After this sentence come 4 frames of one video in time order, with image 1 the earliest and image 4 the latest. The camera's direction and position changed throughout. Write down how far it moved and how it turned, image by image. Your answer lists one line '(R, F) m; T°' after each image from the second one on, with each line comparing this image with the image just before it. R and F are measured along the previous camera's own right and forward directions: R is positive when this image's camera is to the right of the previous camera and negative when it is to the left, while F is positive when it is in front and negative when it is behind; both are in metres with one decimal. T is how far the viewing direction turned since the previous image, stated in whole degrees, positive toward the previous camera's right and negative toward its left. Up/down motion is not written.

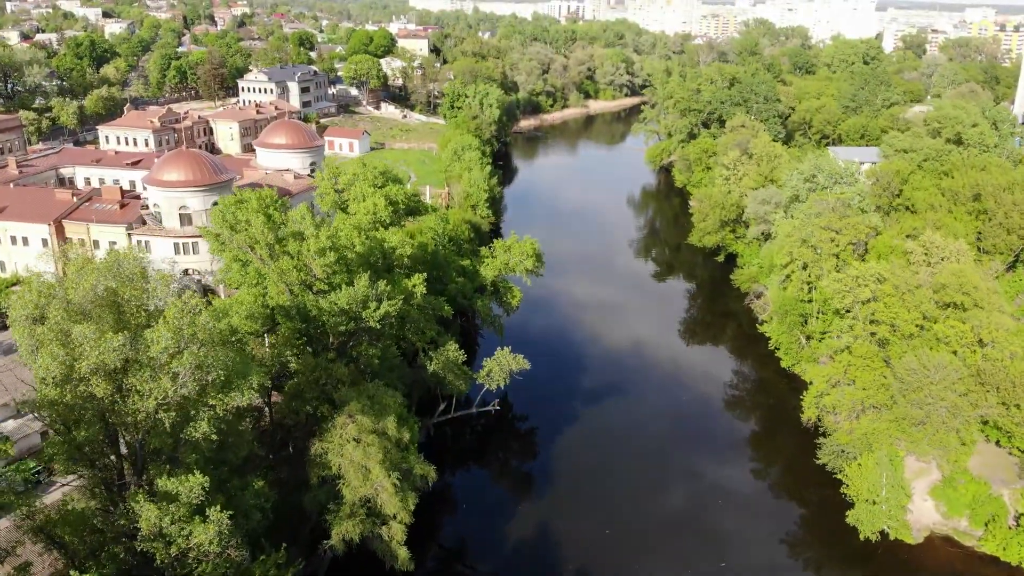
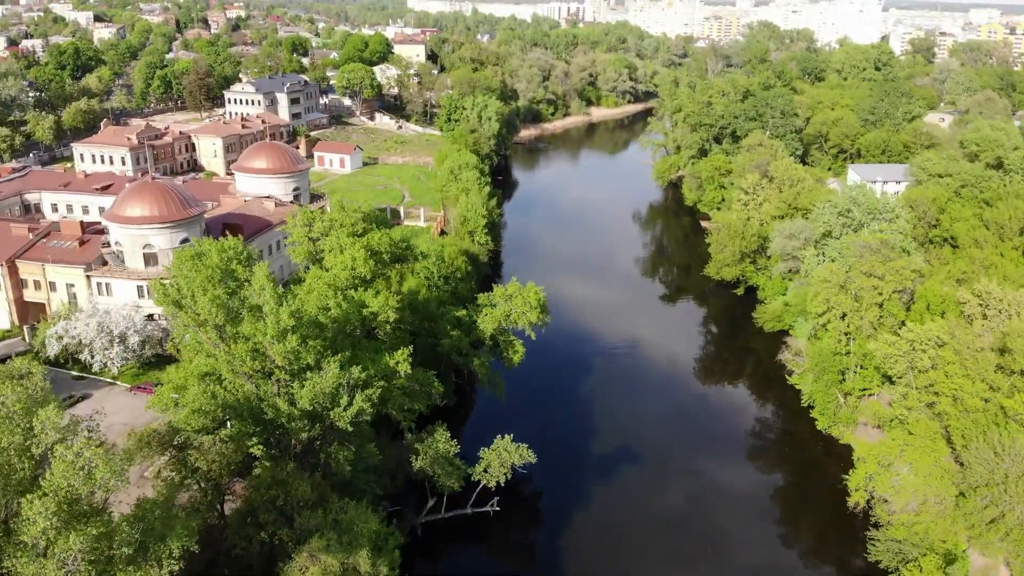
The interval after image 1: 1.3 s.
(0.0, +4.0) m; 0°
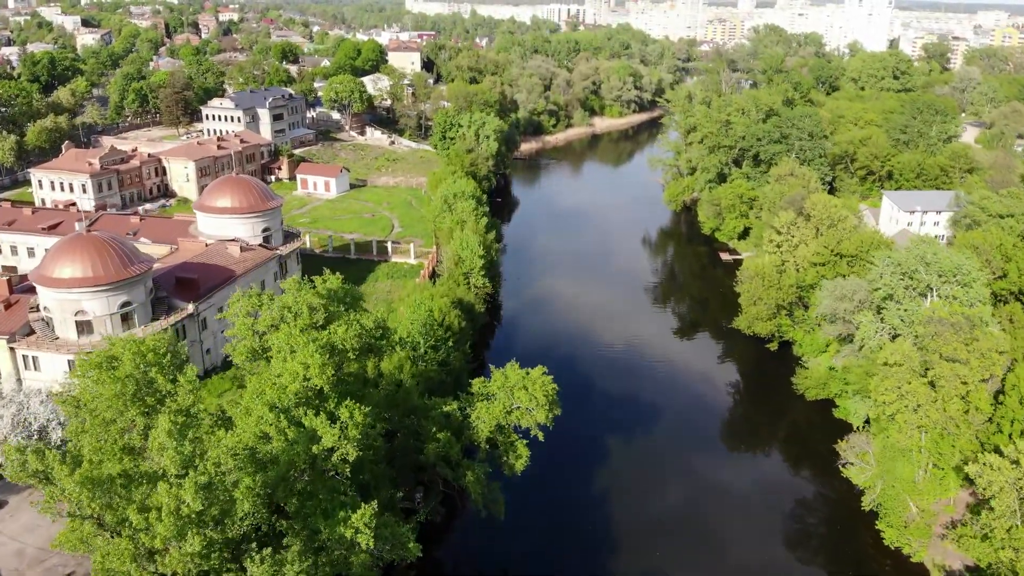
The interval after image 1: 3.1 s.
(0.0, +5.8) m; 0°
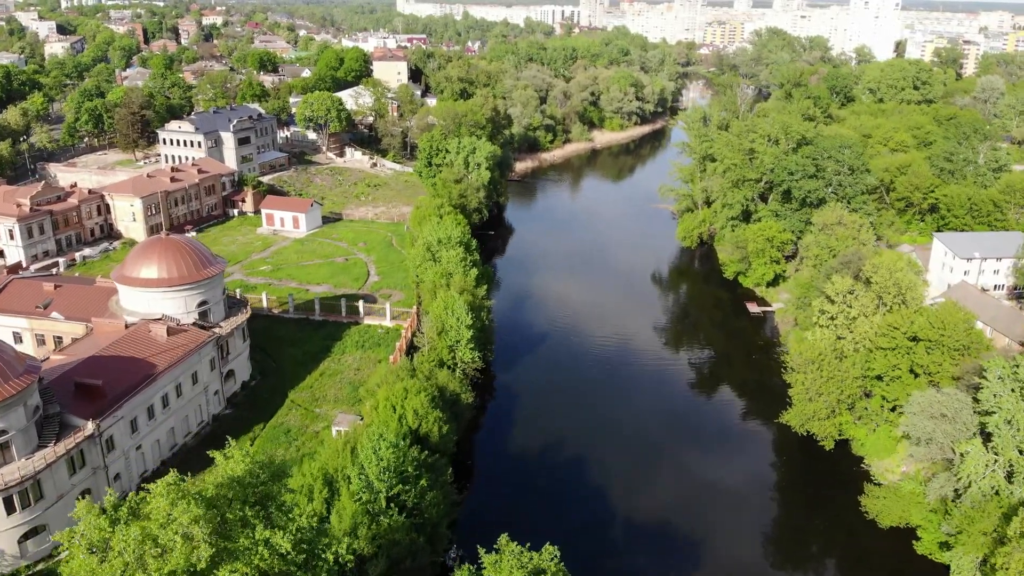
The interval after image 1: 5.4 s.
(0.0, +7.7) m; 0°
